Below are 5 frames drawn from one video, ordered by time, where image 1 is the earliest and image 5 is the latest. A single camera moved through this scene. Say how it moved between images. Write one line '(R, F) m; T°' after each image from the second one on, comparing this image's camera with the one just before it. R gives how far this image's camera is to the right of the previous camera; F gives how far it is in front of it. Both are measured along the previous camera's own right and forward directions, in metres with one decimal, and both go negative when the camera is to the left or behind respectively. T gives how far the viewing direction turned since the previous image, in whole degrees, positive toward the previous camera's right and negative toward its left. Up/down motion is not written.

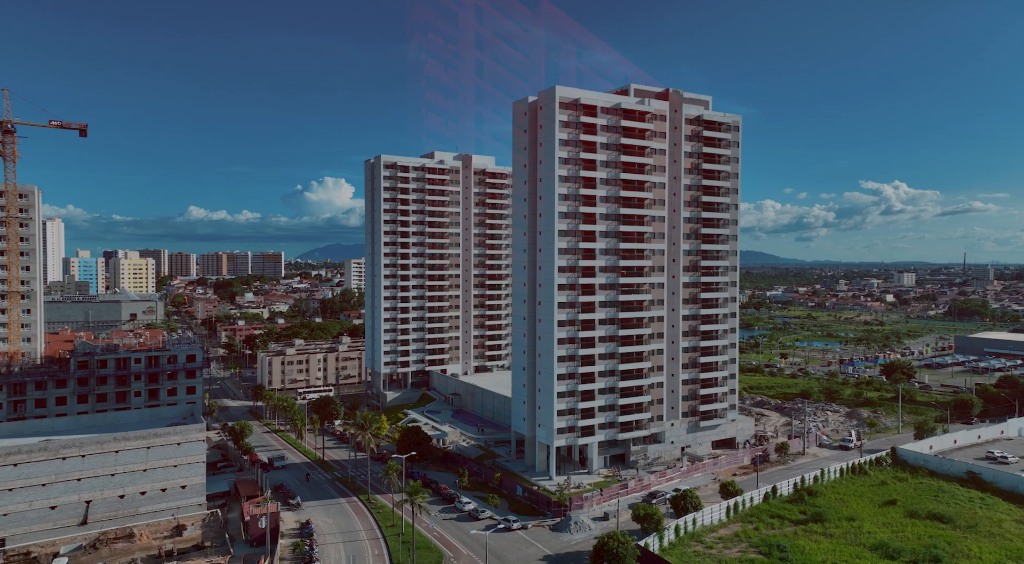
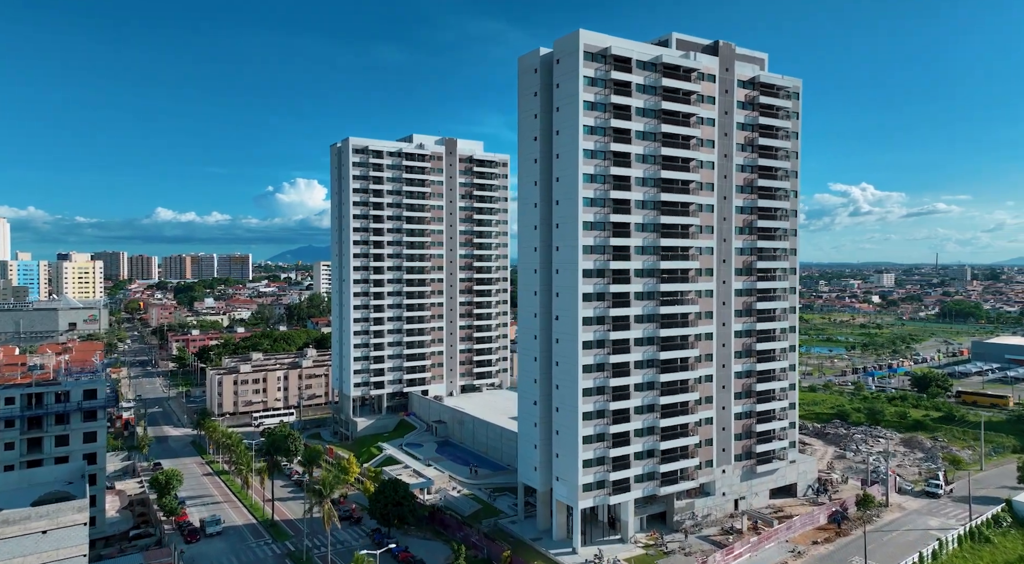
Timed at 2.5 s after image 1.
(-2.9, +19.1) m; +2°
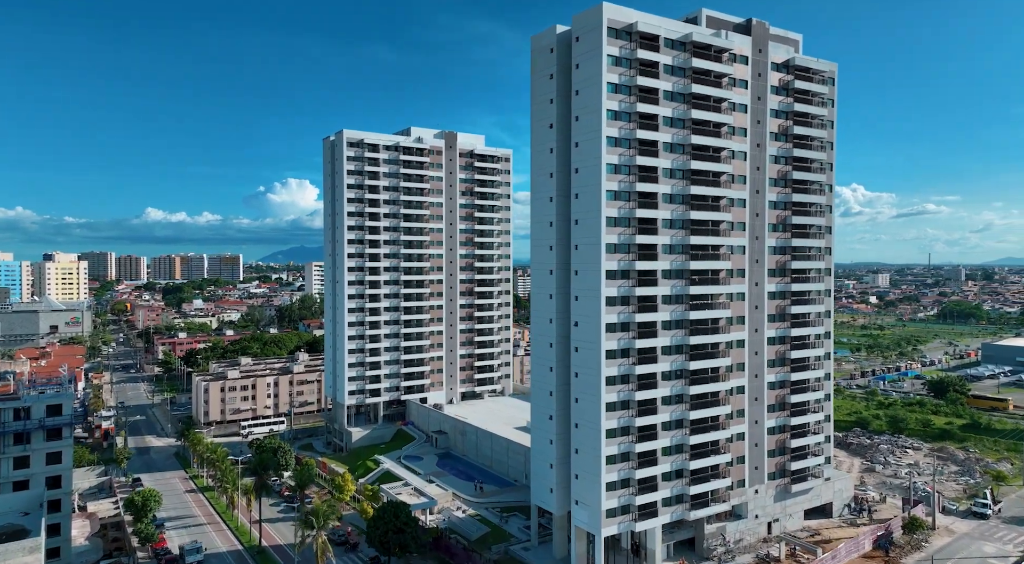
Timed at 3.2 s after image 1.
(-1.7, +6.0) m; +1°
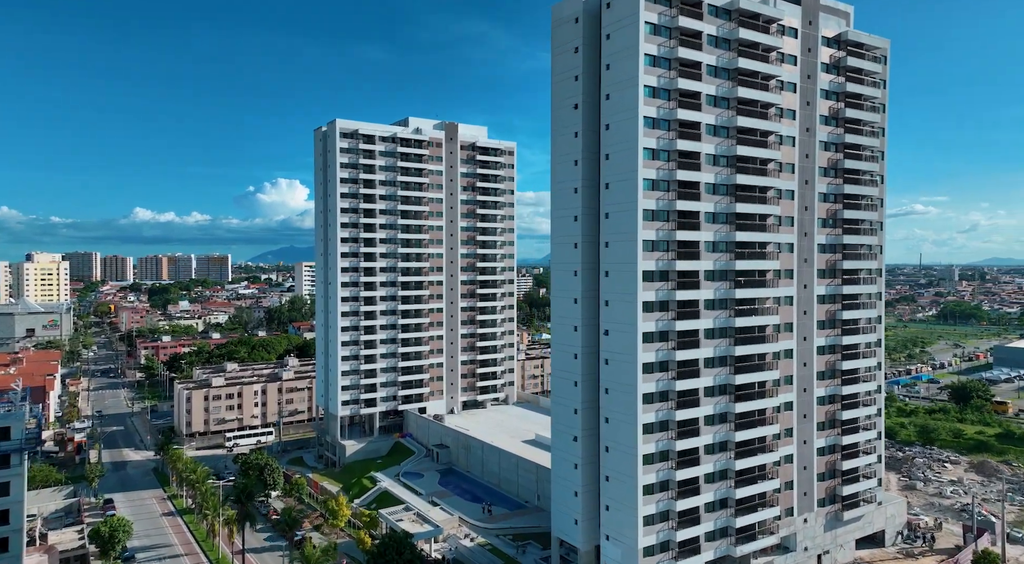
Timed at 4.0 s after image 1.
(-2.0, +7.1) m; +1°
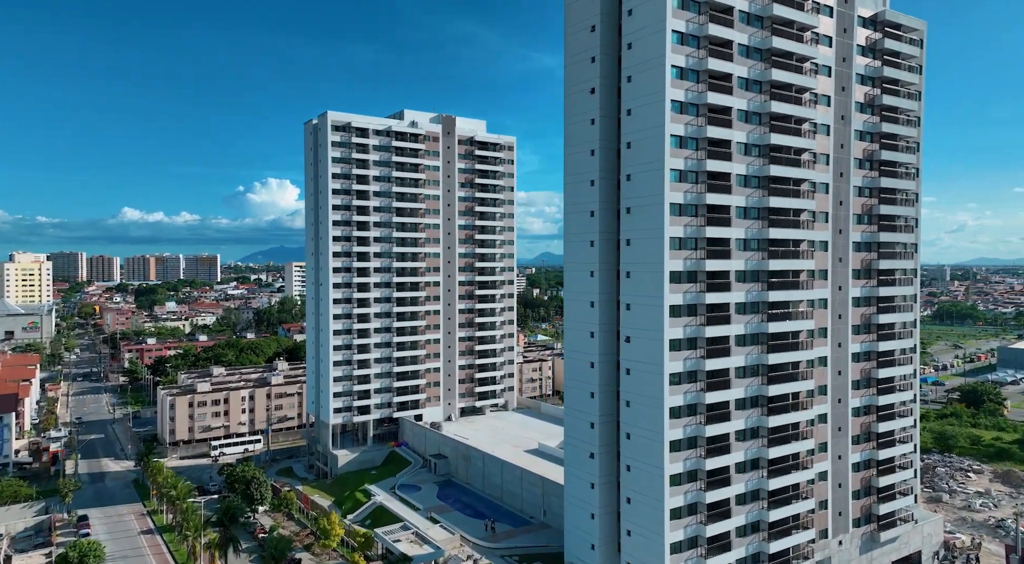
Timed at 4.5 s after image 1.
(-1.3, +4.6) m; +1°
